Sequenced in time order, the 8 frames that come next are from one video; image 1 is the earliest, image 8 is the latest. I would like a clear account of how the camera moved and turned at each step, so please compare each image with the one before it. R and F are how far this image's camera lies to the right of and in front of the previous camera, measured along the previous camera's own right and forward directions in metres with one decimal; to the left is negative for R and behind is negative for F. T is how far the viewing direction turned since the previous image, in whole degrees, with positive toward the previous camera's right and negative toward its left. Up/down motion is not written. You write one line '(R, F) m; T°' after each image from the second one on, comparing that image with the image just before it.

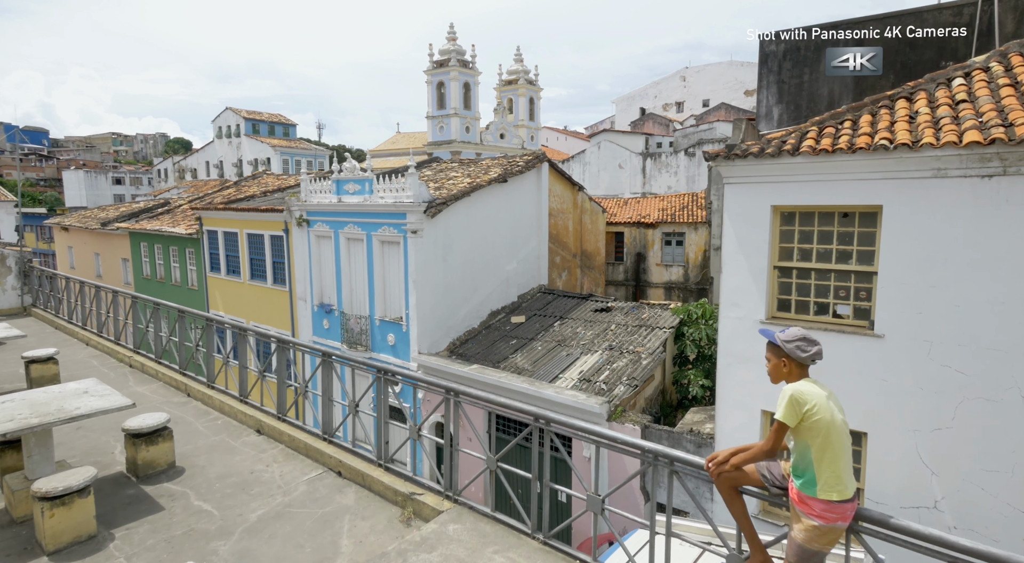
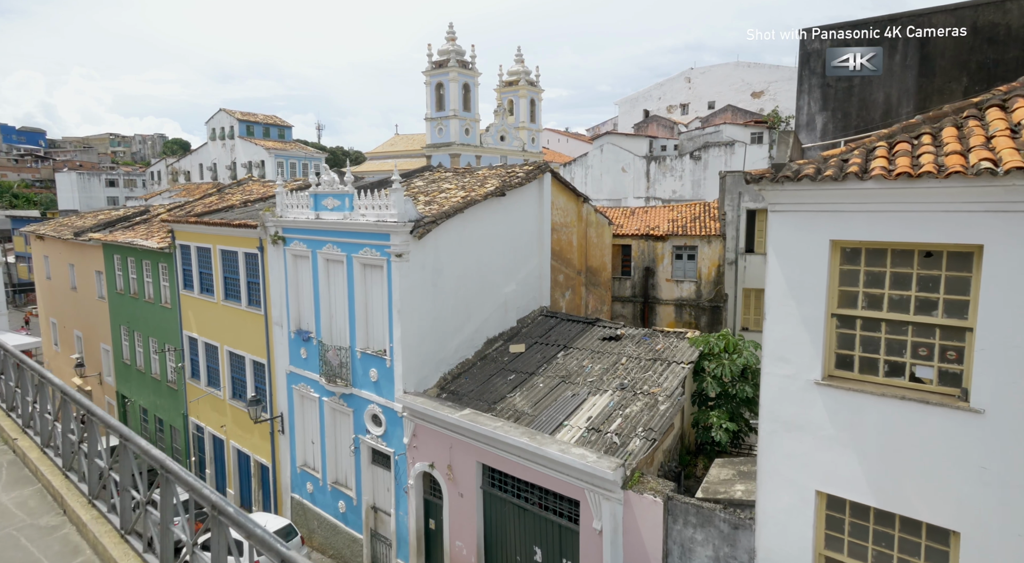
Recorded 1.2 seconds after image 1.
(0.0, +1.4) m; 0°
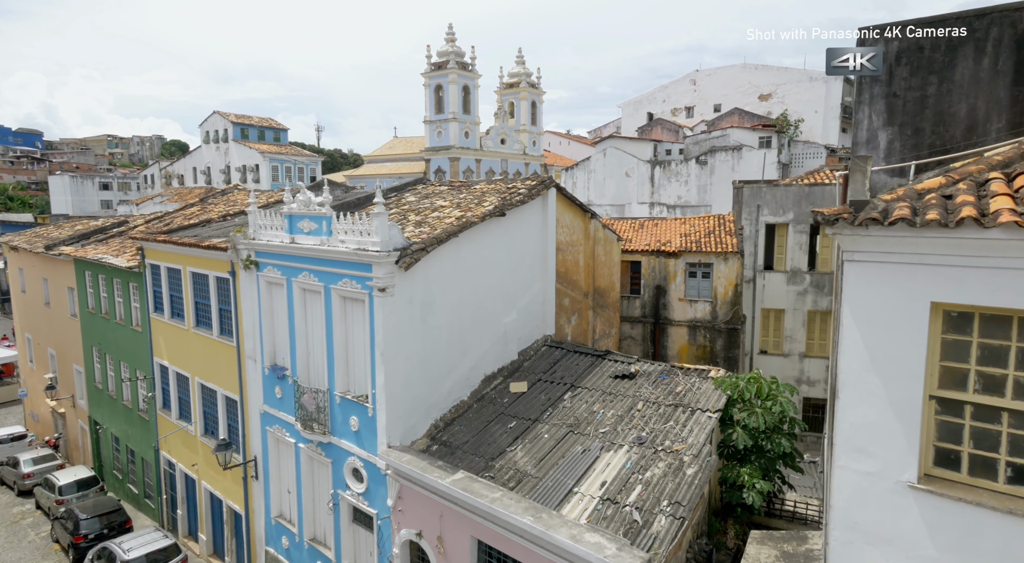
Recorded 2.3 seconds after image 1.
(0.0, +1.4) m; 0°
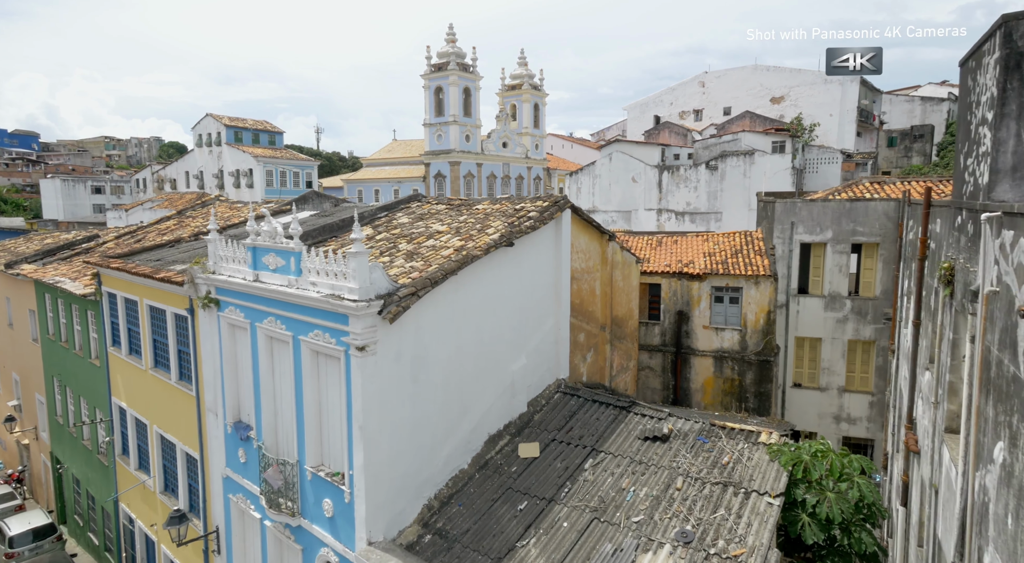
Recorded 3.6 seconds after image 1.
(-0.1, +1.8) m; 0°
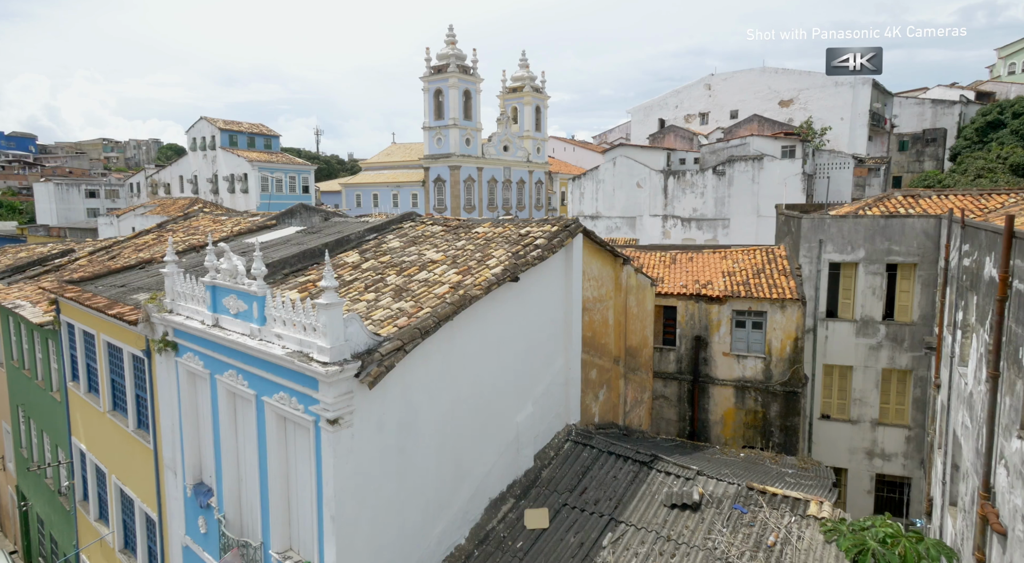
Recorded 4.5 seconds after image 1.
(-0.1, +1.3) m; 0°
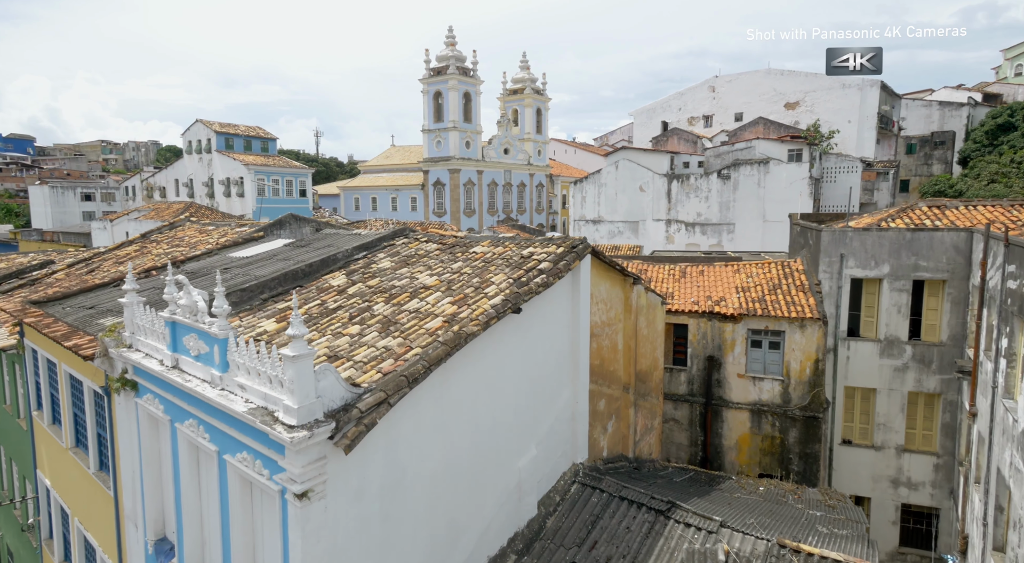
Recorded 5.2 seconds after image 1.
(0.0, +0.9) m; 0°
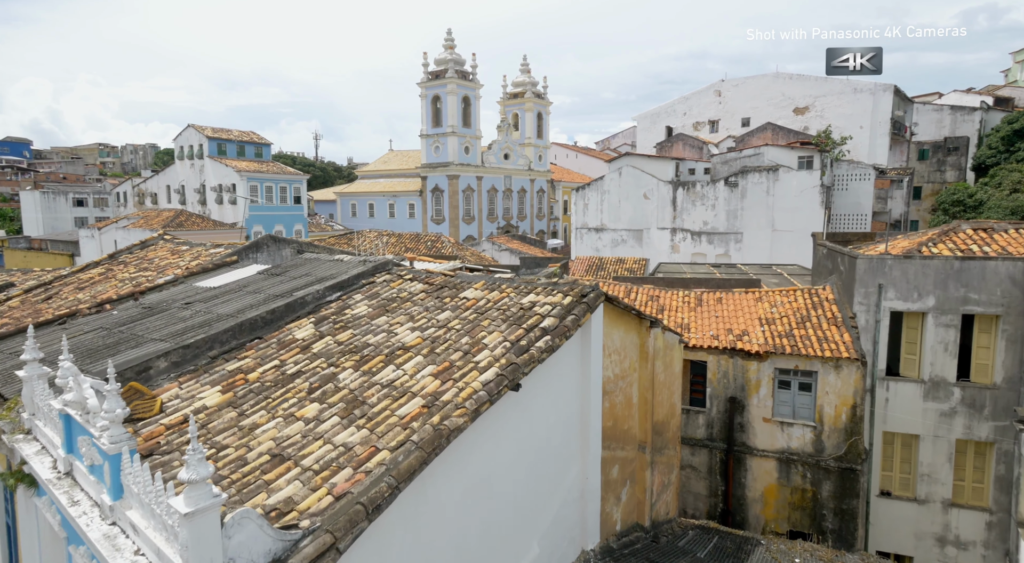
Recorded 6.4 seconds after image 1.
(0.0, +1.5) m; 0°
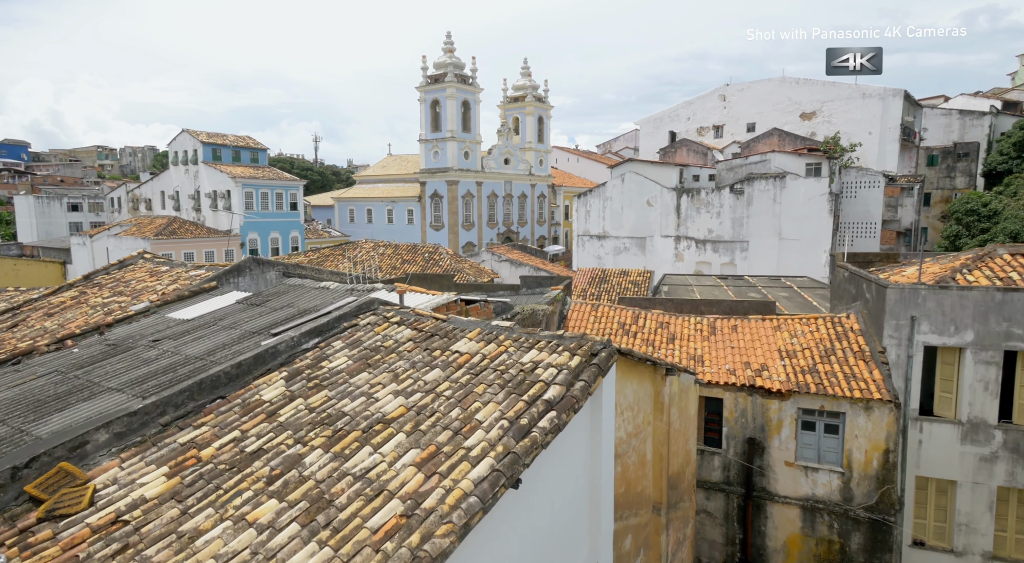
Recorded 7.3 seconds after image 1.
(0.0, +1.0) m; 0°
